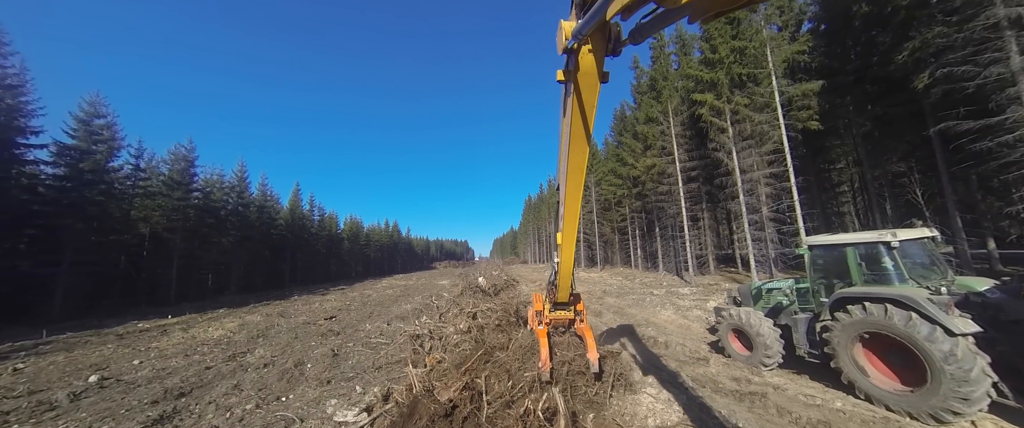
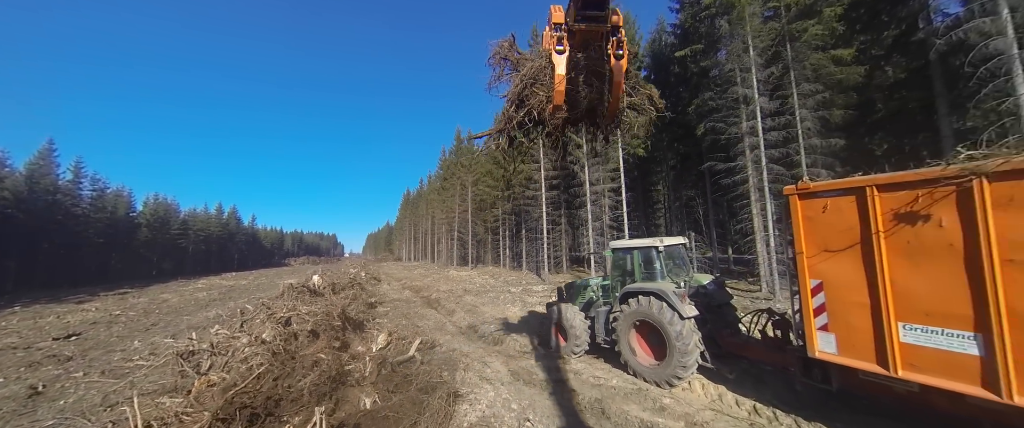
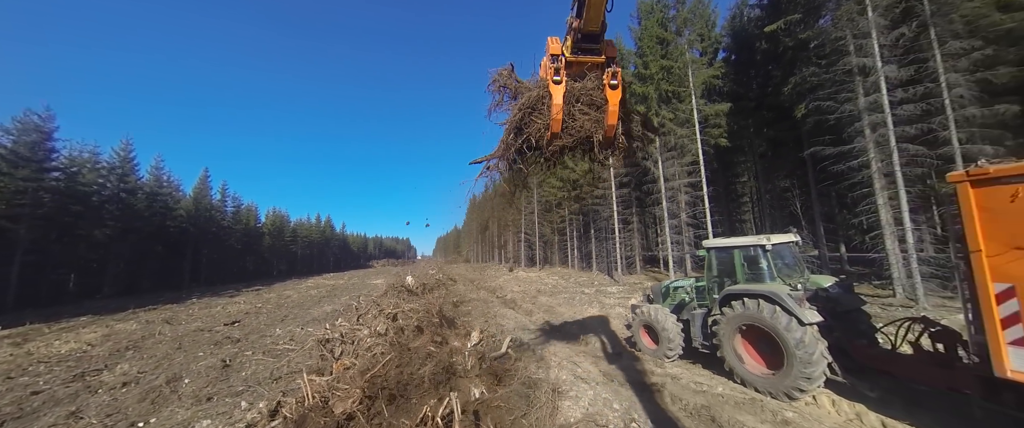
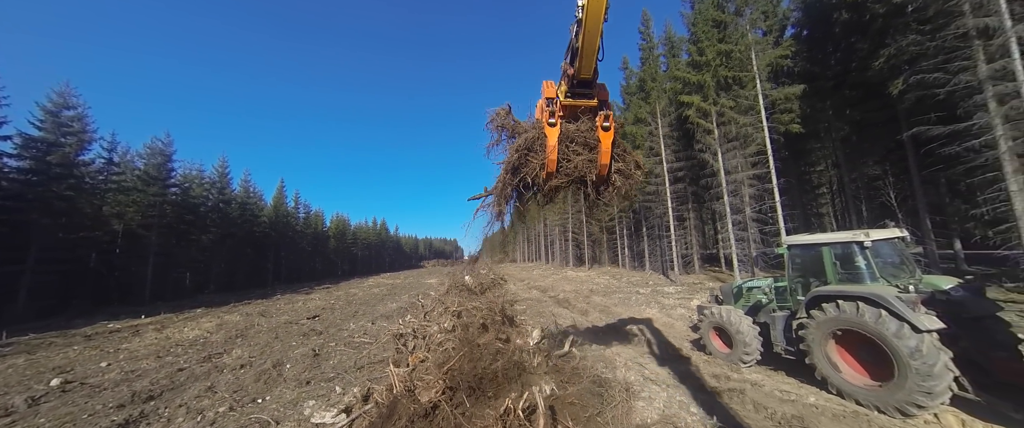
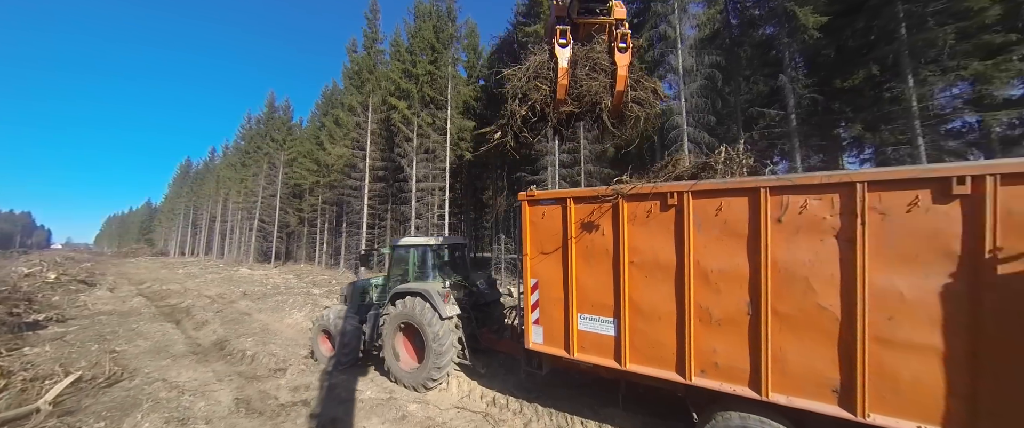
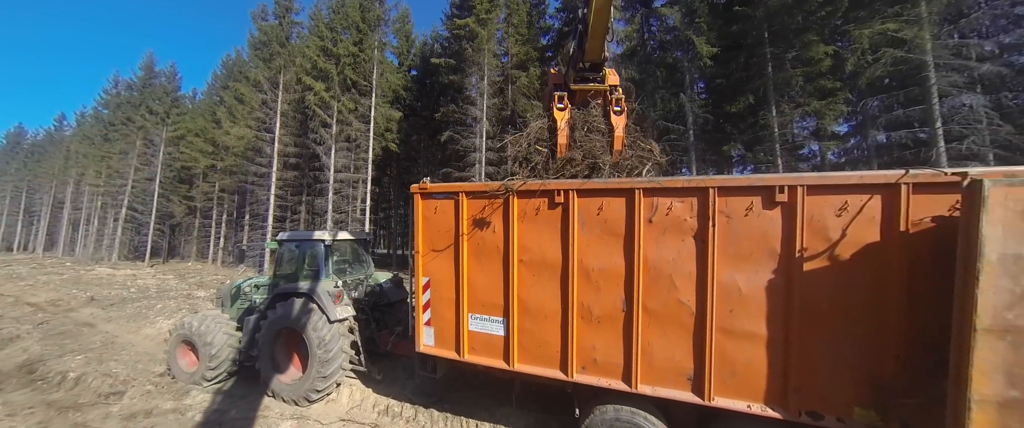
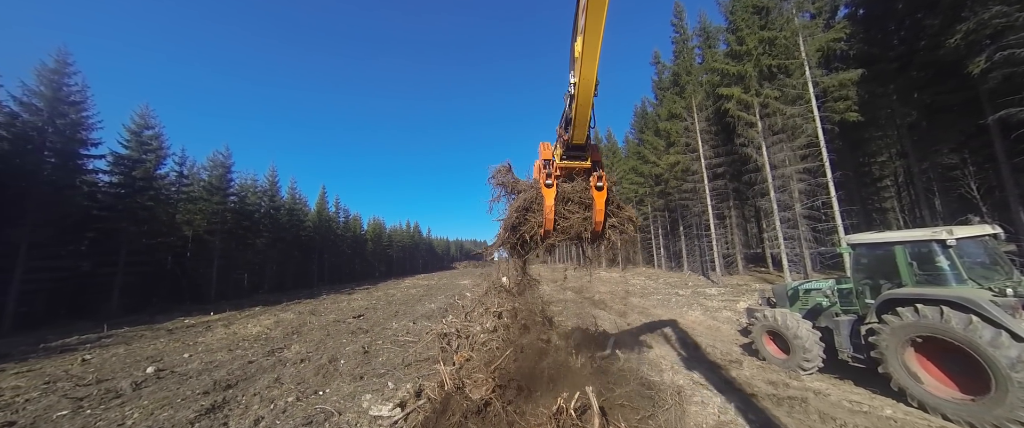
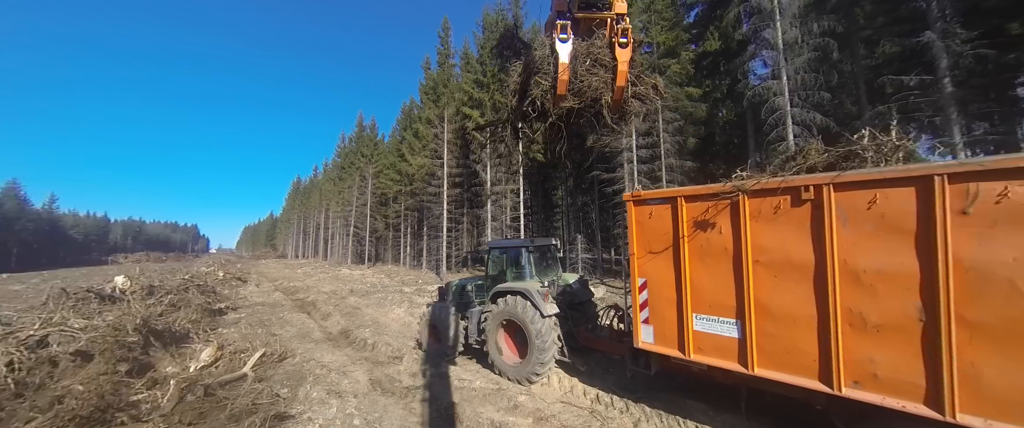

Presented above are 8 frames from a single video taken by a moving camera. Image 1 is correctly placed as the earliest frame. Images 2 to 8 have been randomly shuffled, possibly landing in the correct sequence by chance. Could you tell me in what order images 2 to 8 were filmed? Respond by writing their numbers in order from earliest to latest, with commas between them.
7, 4, 3, 2, 8, 5, 6
